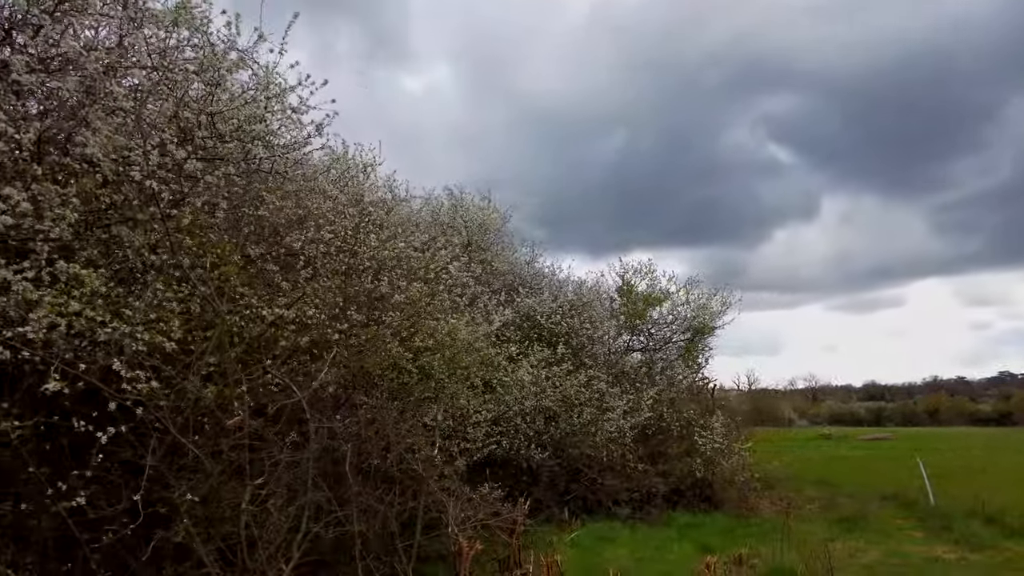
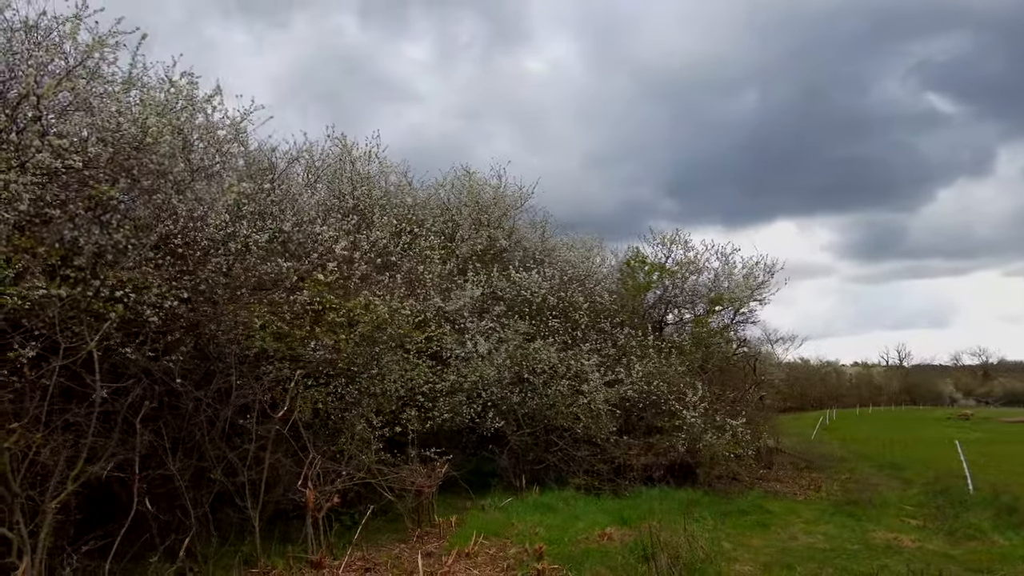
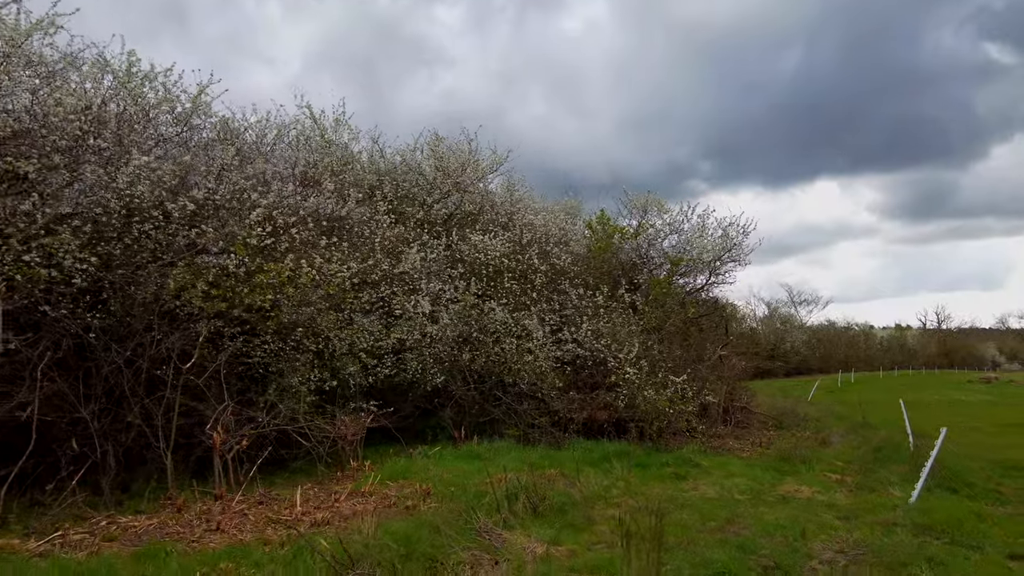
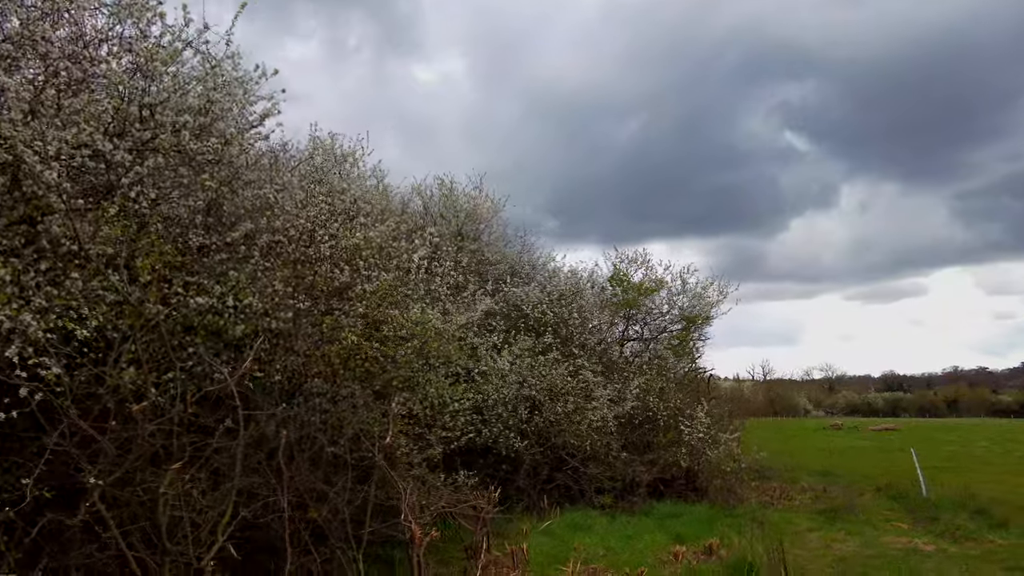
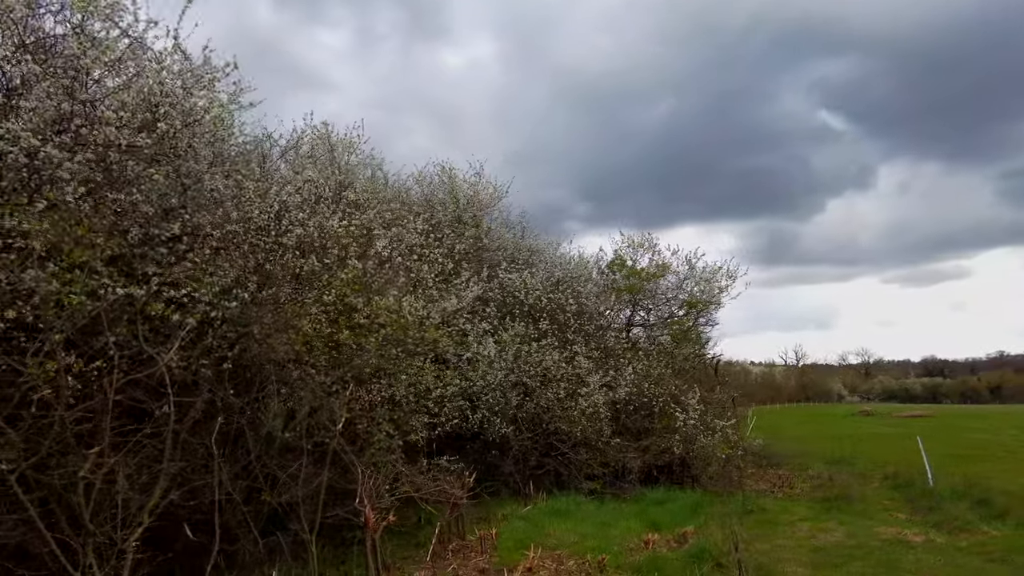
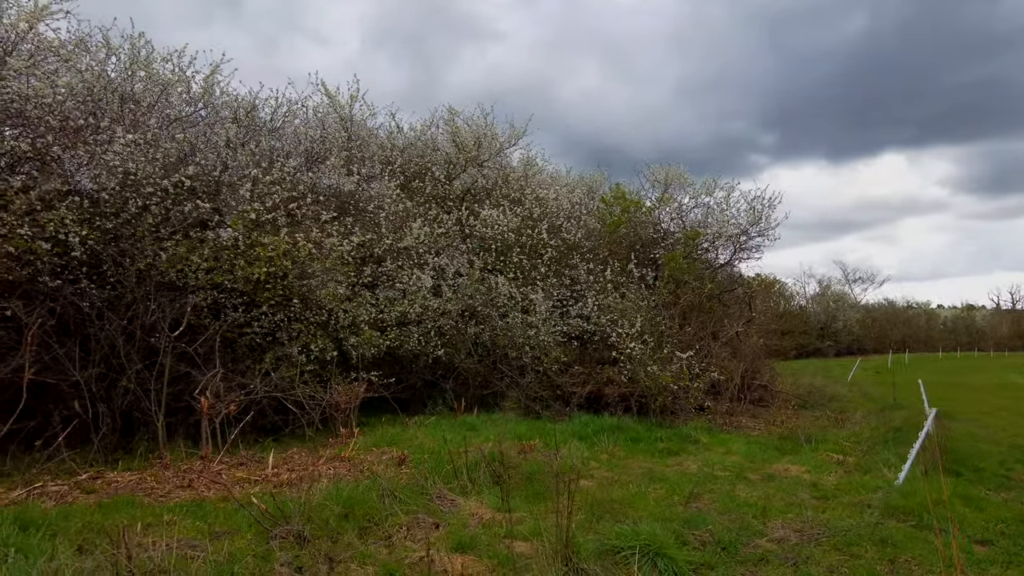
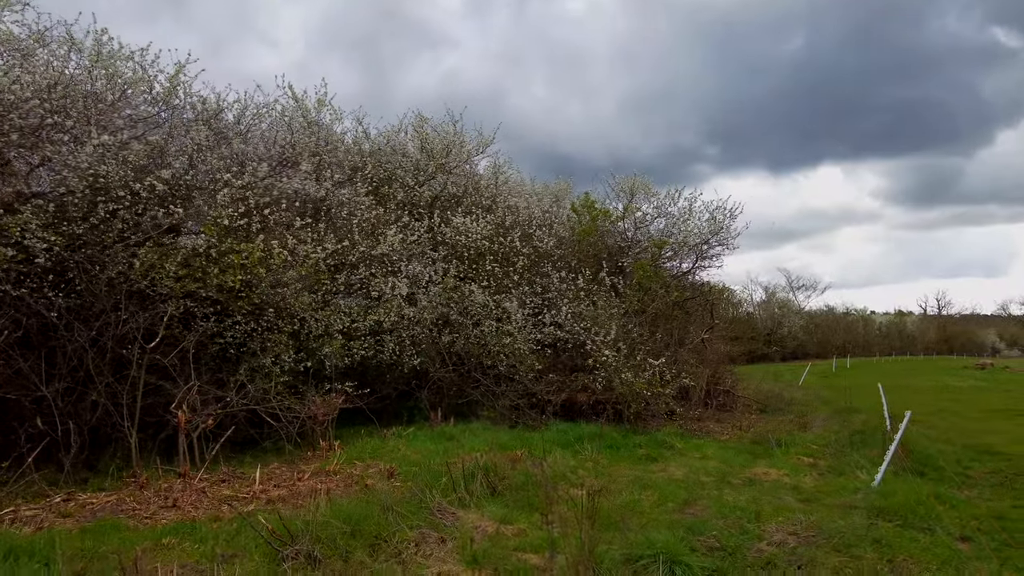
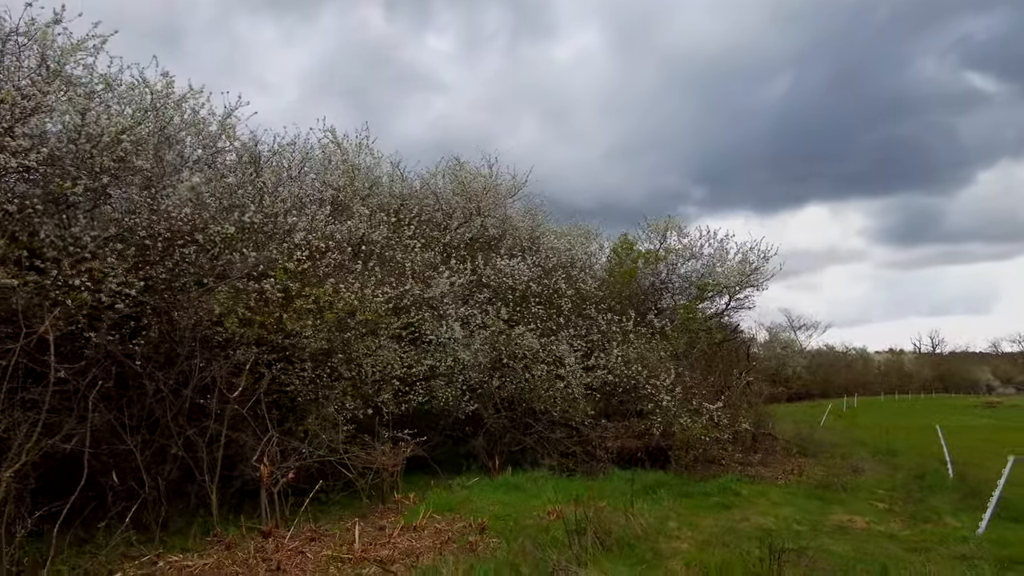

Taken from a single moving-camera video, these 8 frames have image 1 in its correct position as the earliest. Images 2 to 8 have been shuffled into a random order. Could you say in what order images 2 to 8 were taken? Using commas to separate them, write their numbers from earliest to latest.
4, 5, 2, 8, 3, 7, 6
